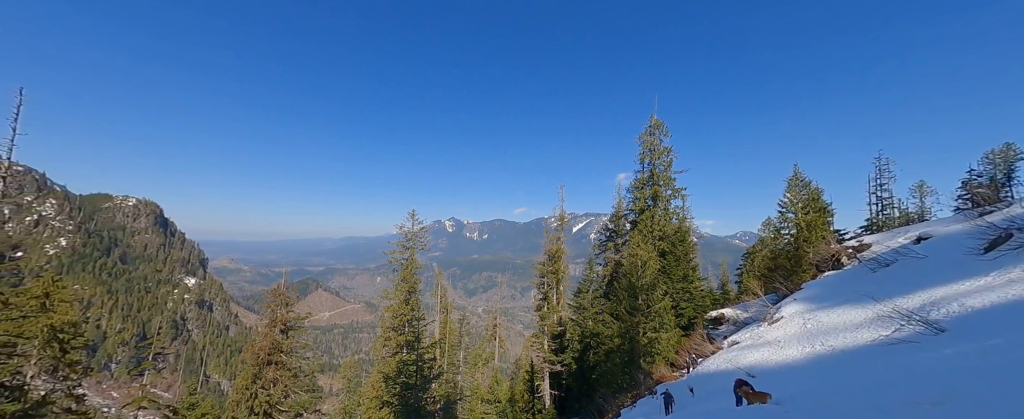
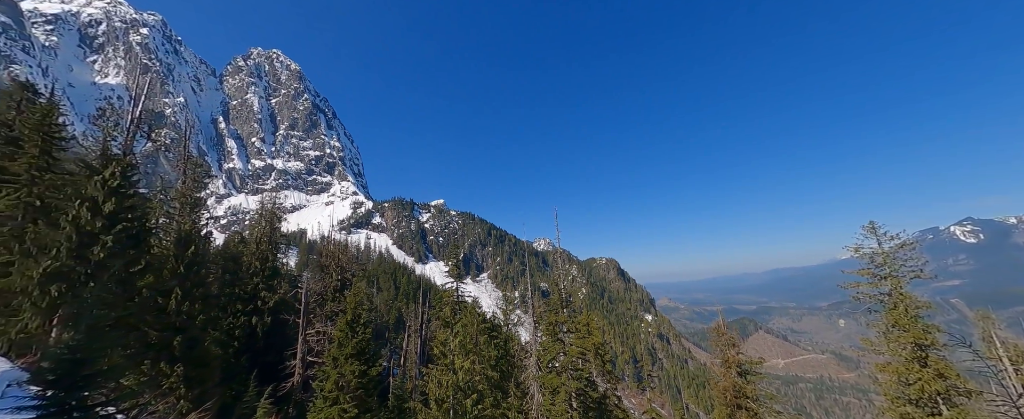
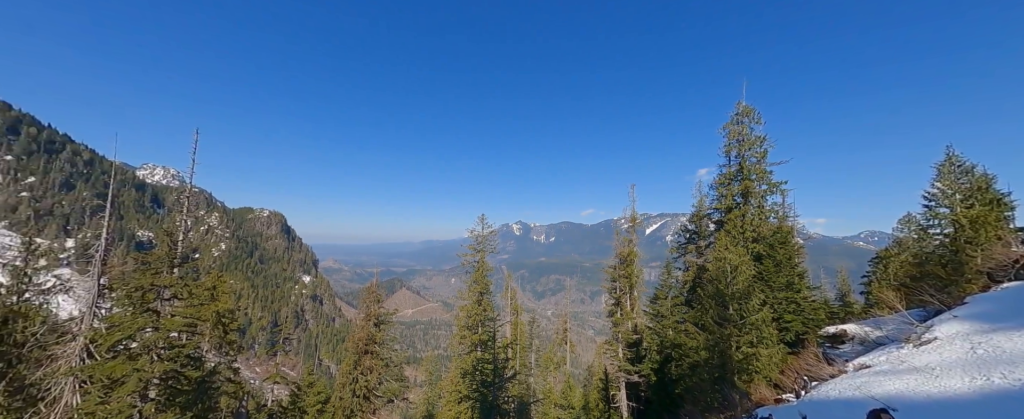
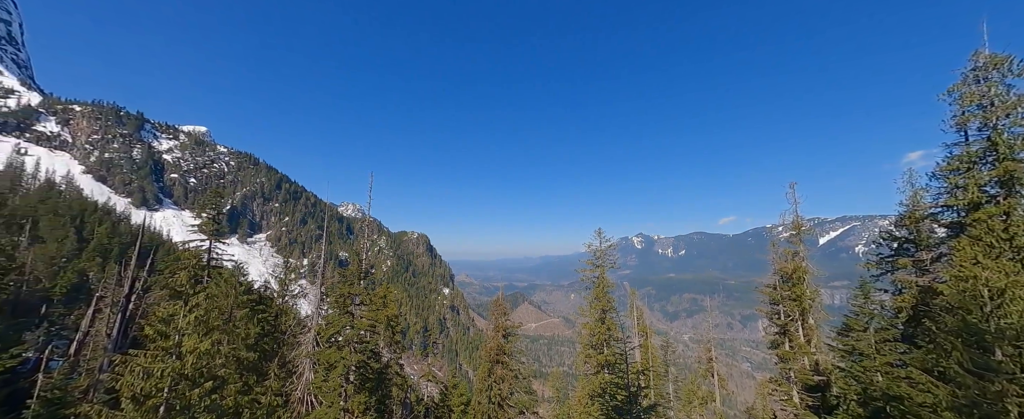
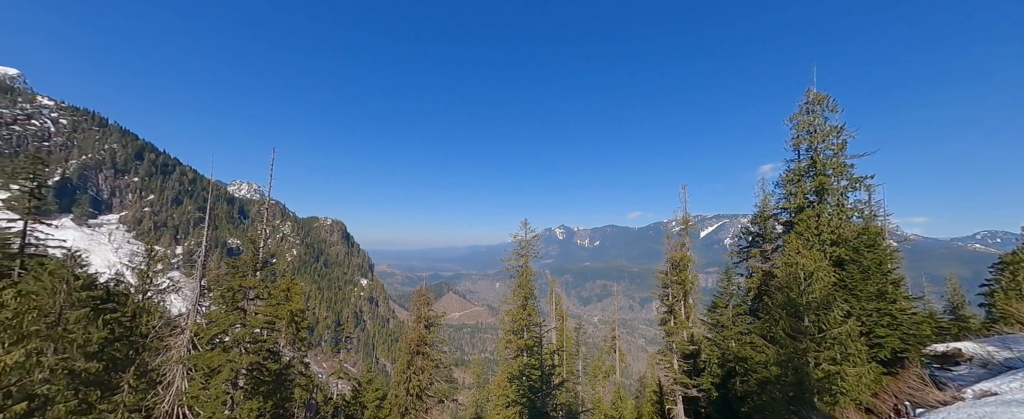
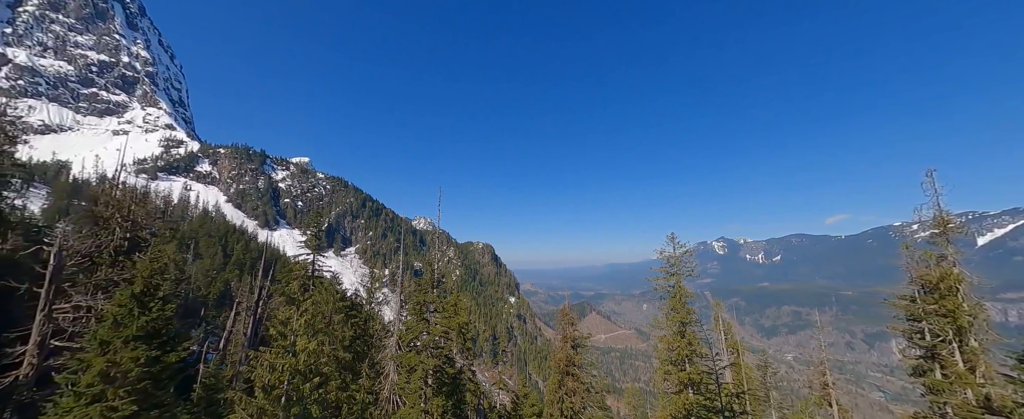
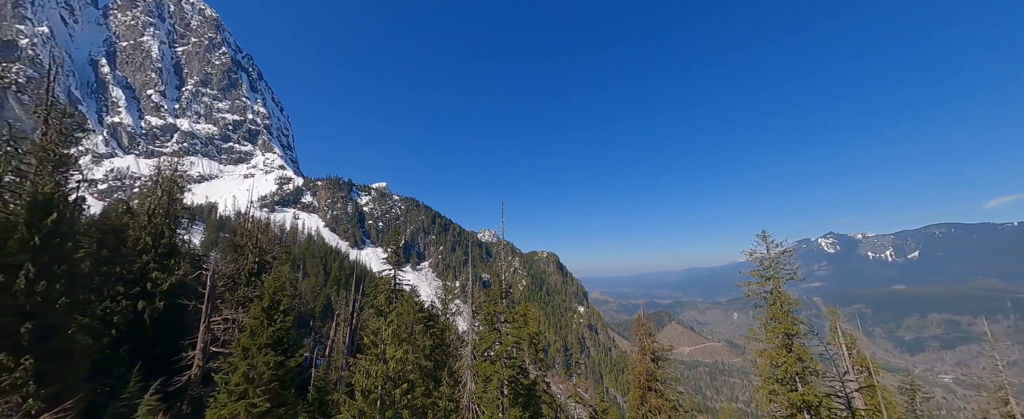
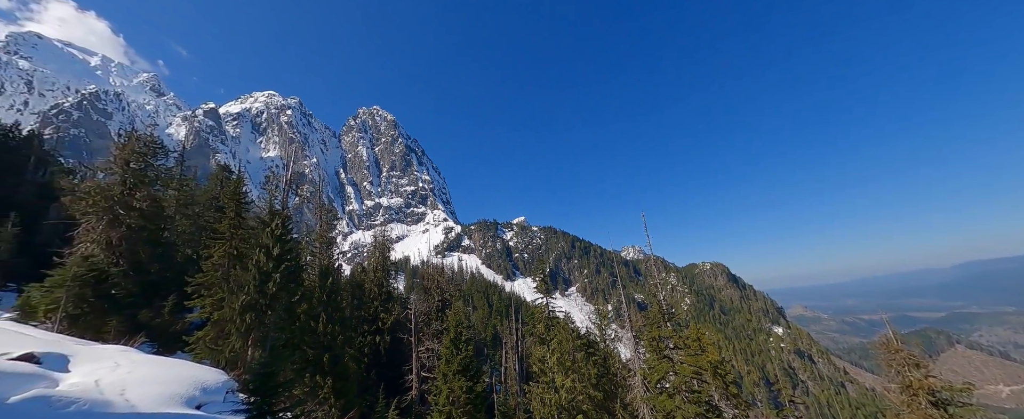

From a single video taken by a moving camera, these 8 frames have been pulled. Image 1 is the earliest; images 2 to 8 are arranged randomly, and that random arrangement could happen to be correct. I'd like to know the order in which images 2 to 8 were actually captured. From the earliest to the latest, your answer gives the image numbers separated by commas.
3, 5, 4, 6, 7, 2, 8
